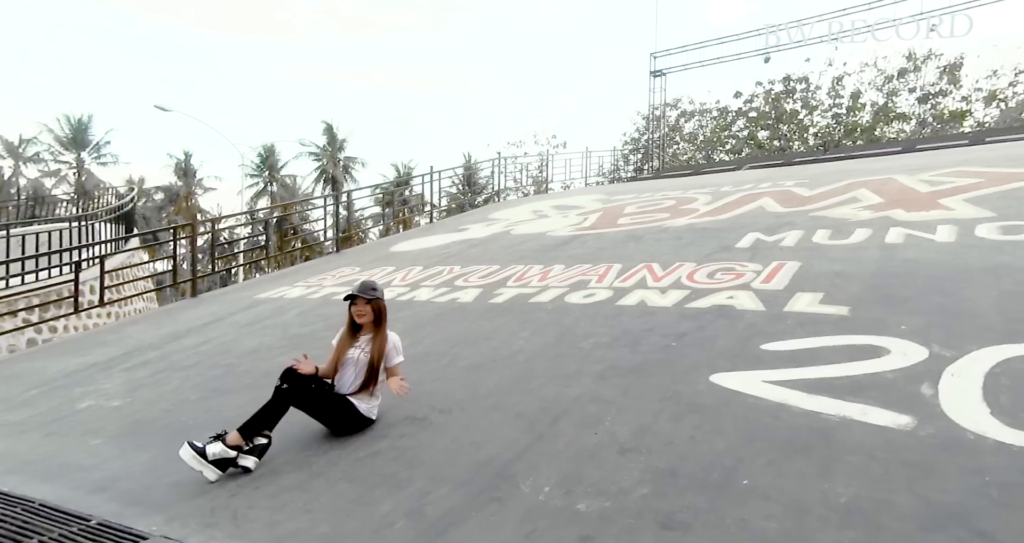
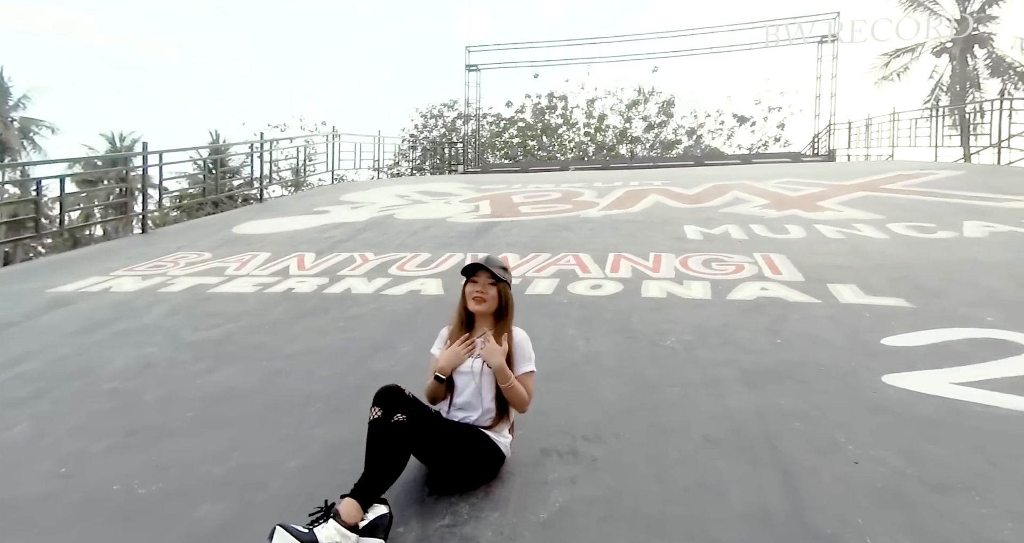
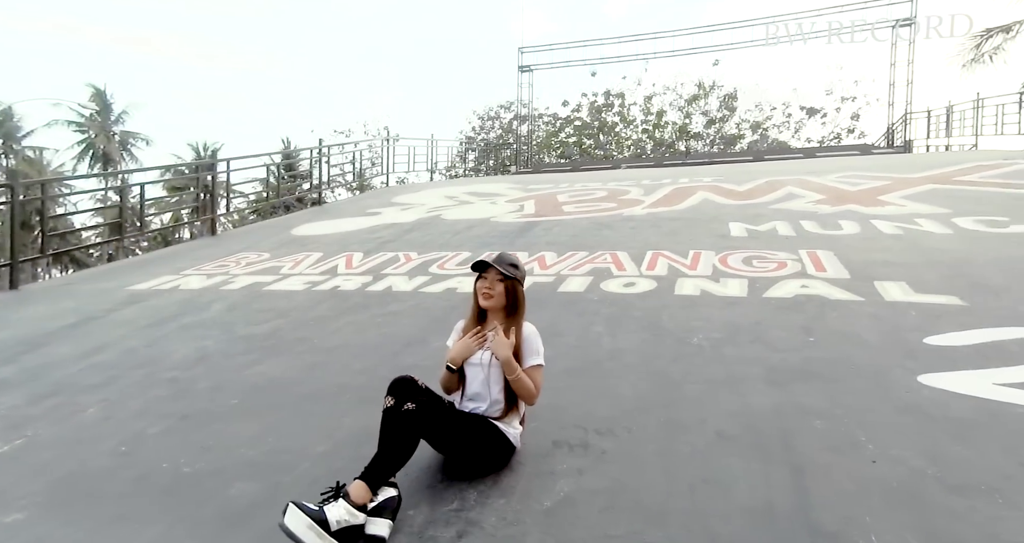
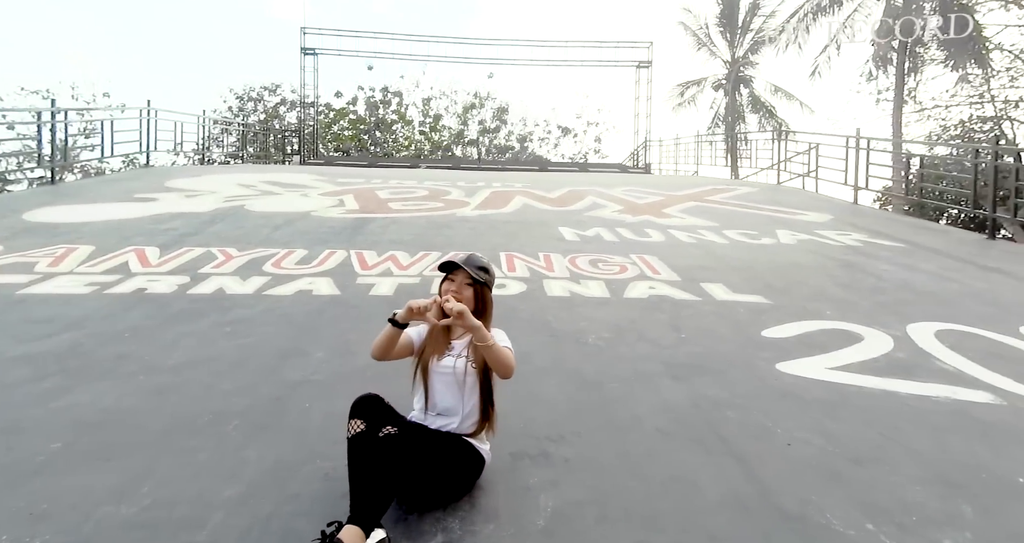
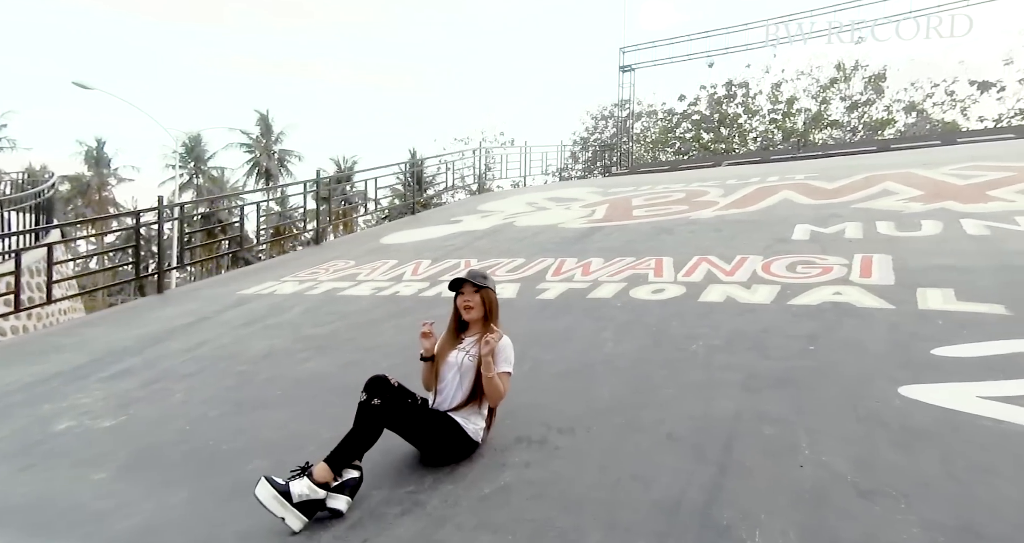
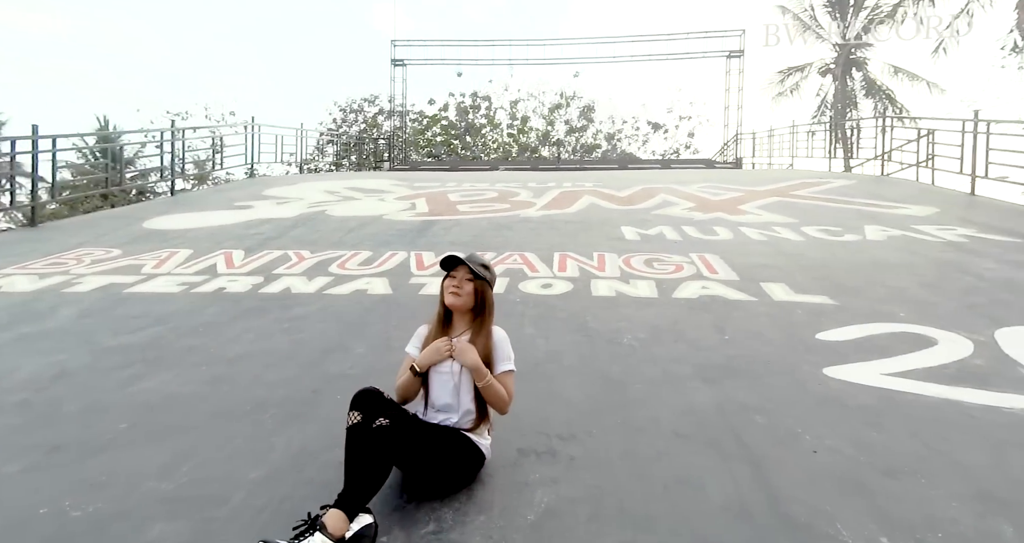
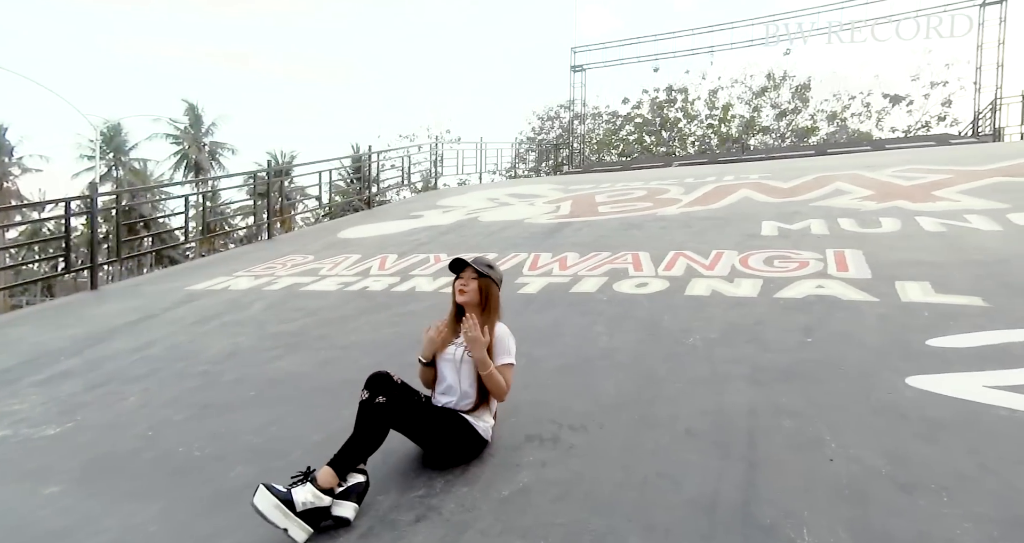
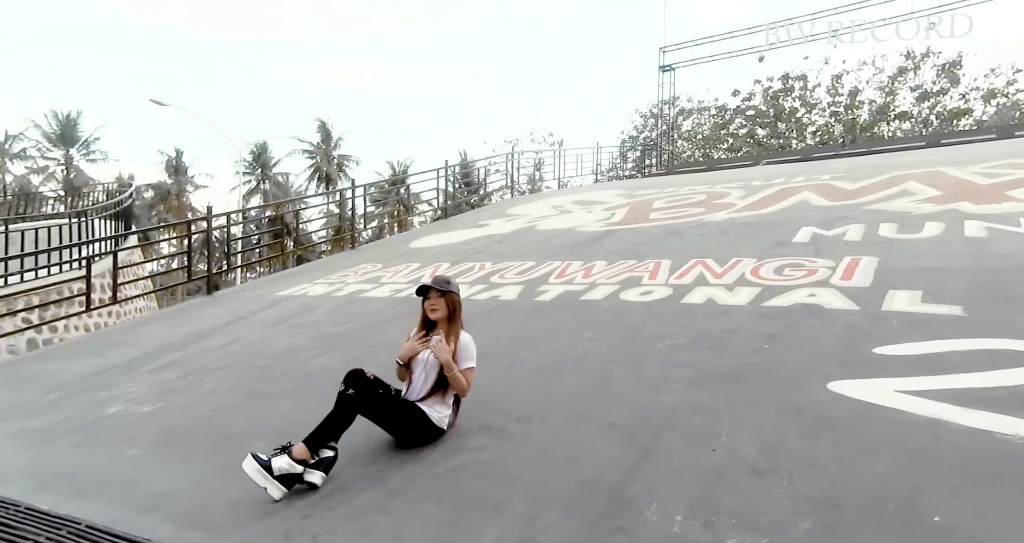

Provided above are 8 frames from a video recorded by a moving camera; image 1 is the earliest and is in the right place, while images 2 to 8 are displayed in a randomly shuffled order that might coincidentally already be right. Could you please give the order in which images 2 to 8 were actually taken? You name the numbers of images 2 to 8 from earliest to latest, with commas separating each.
8, 5, 7, 3, 2, 6, 4
